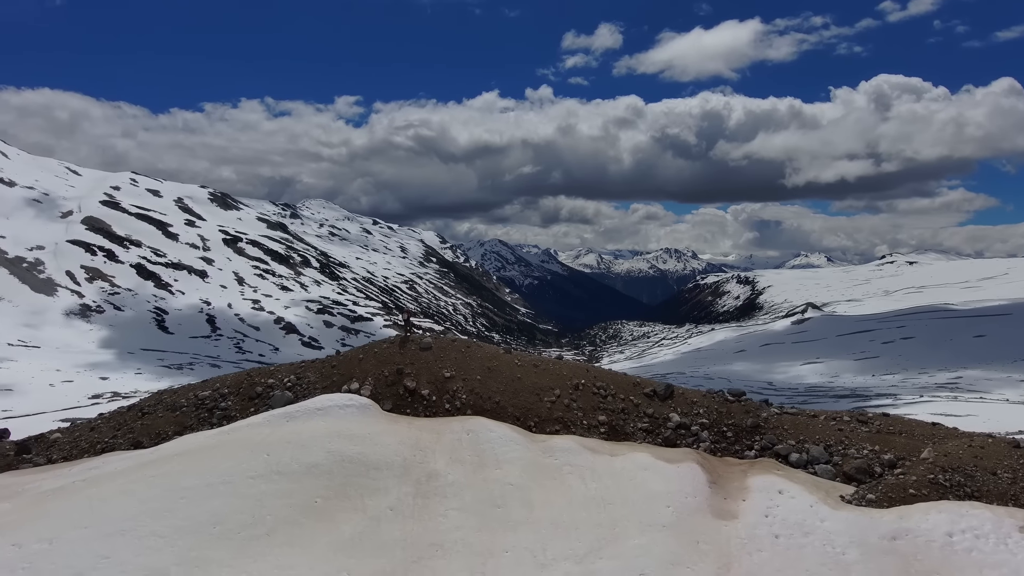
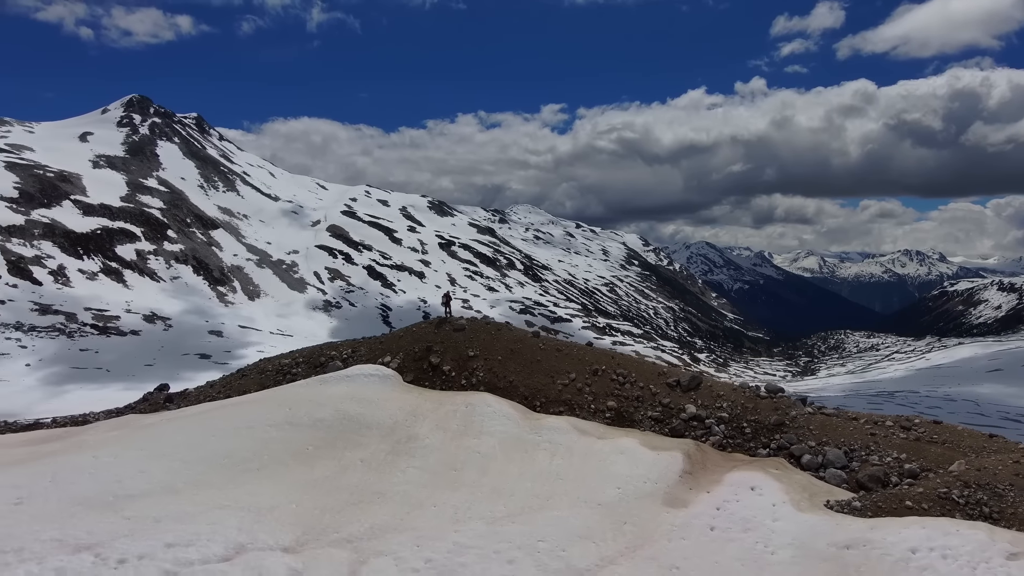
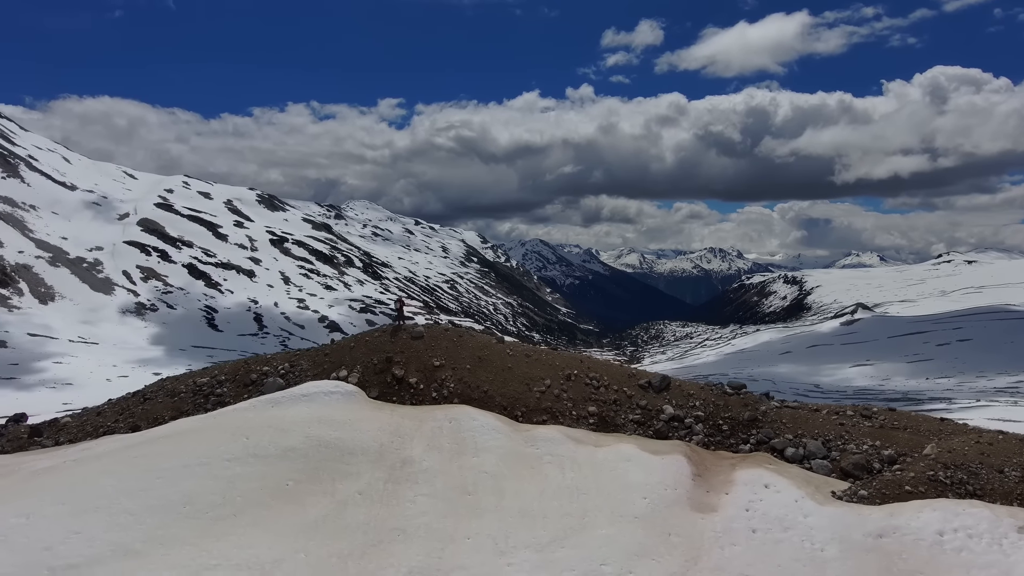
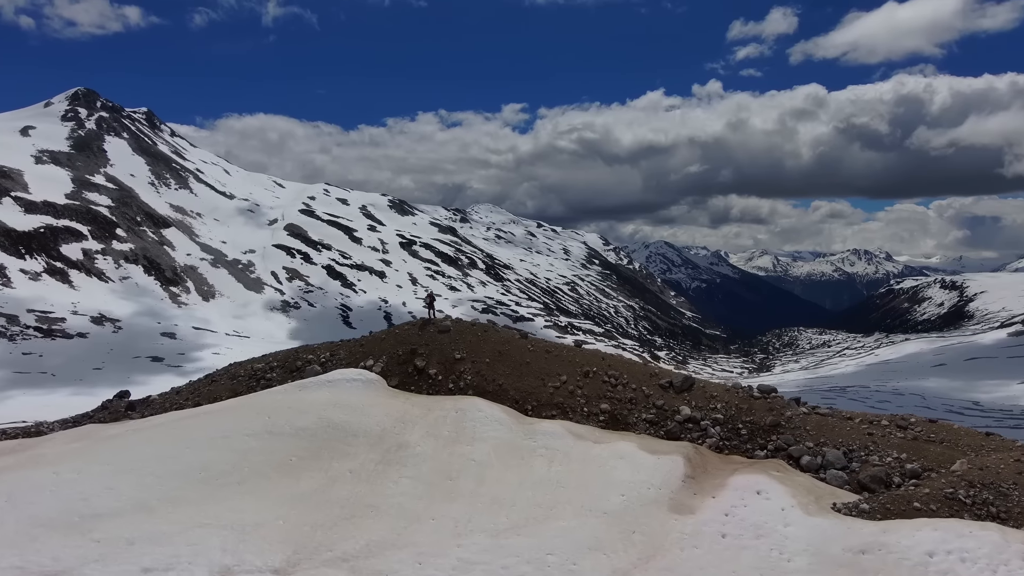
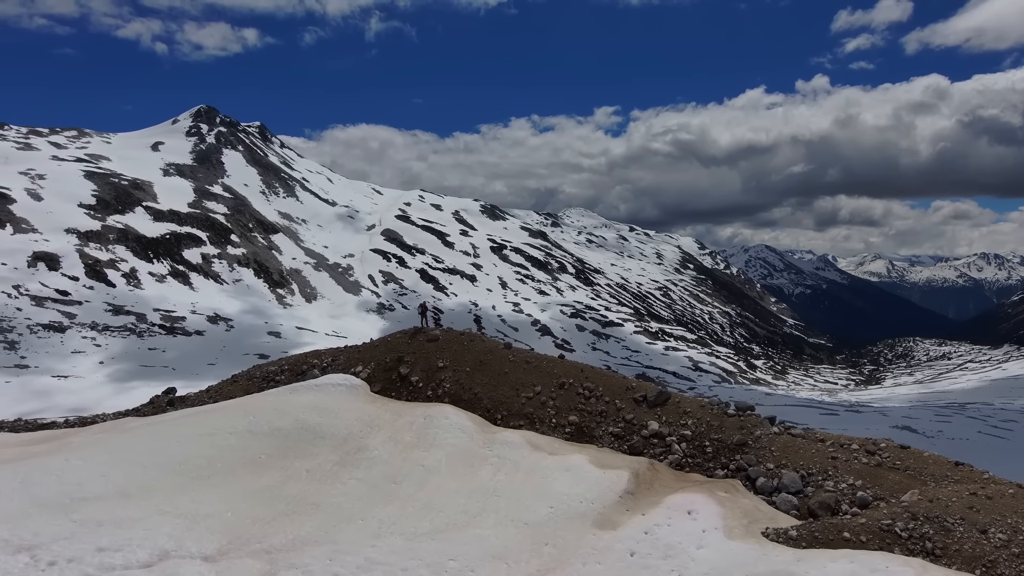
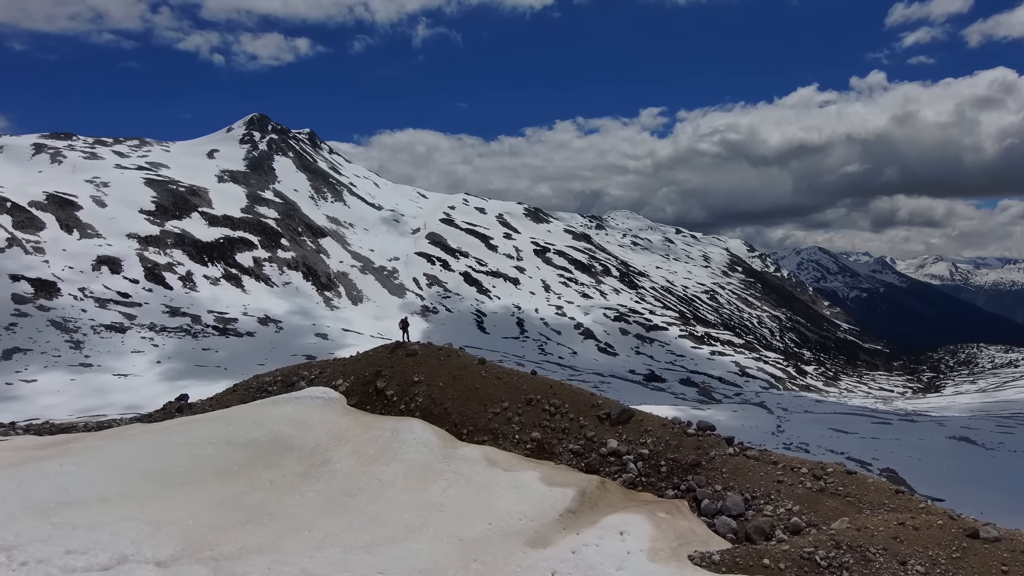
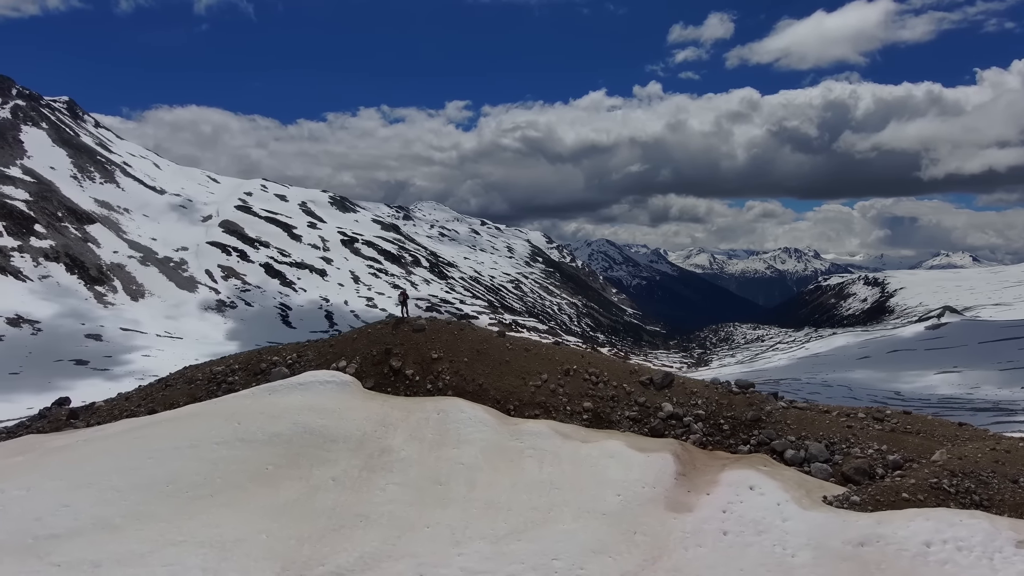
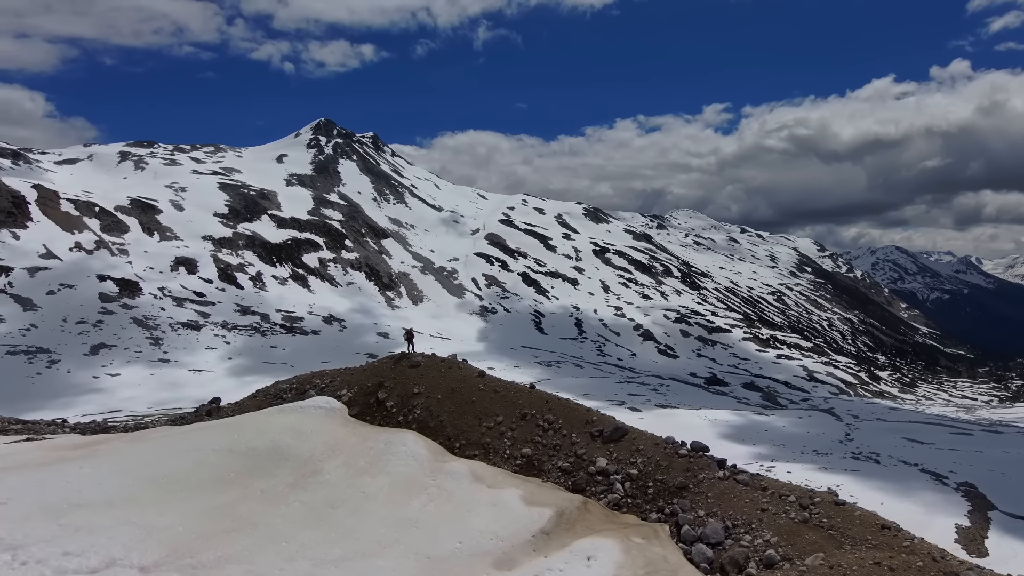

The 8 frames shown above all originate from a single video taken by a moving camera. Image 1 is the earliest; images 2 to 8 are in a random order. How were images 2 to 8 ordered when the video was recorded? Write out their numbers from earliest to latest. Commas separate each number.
3, 7, 4, 2, 5, 6, 8
